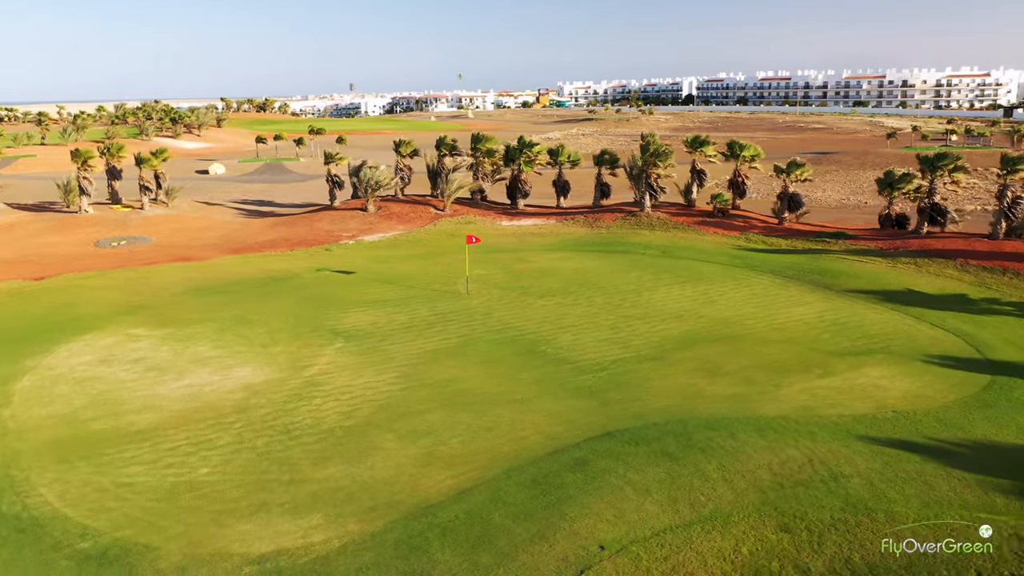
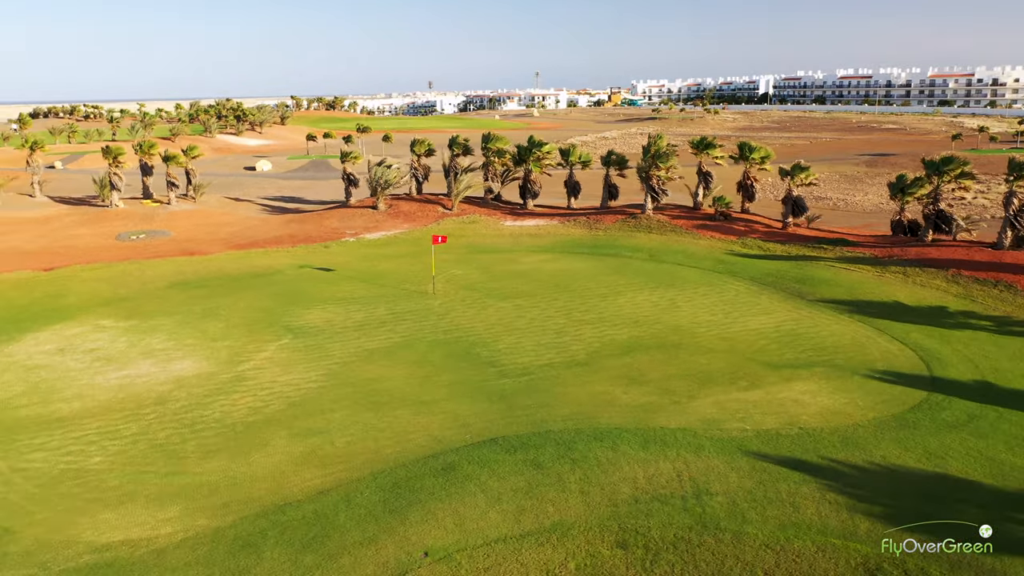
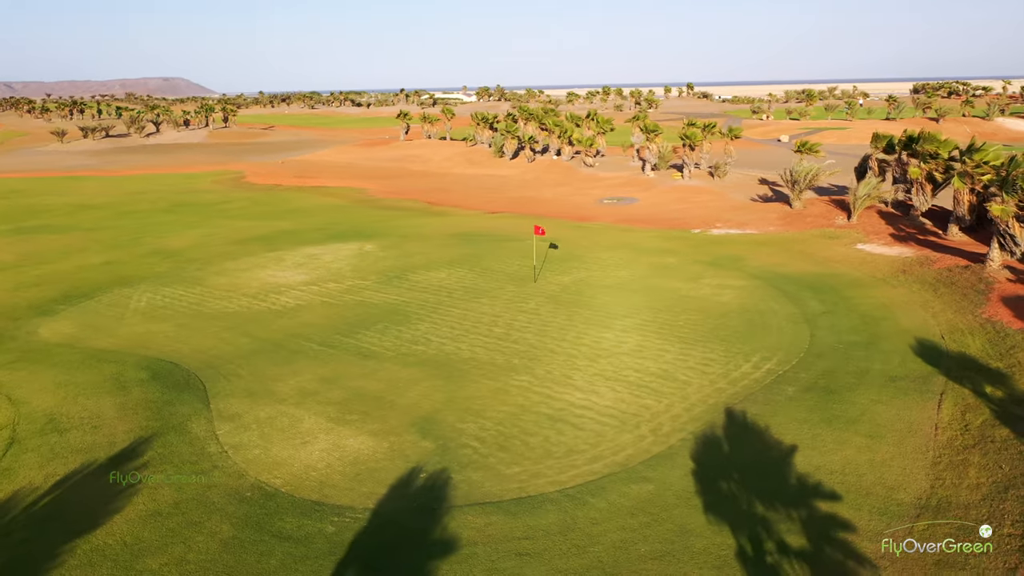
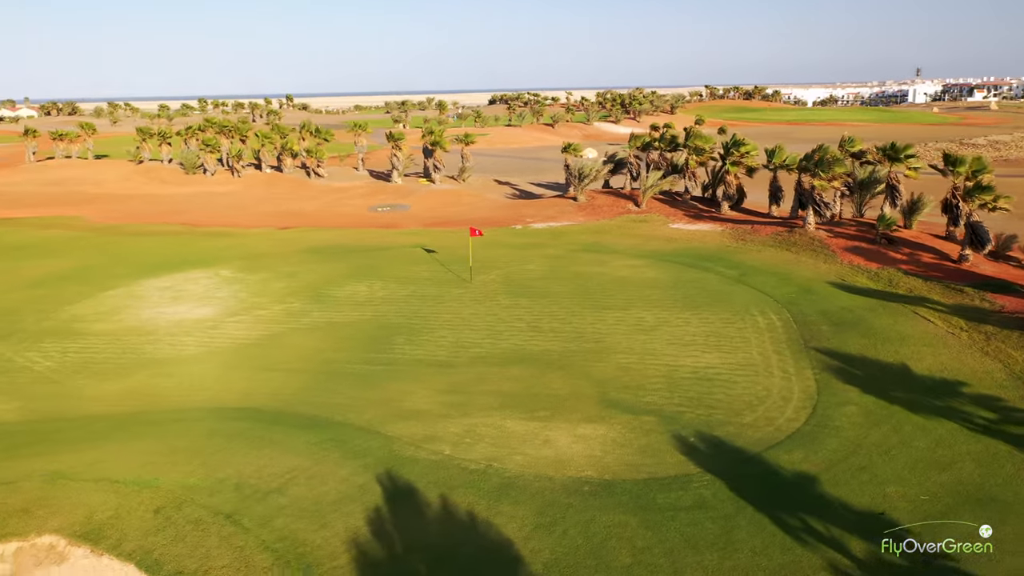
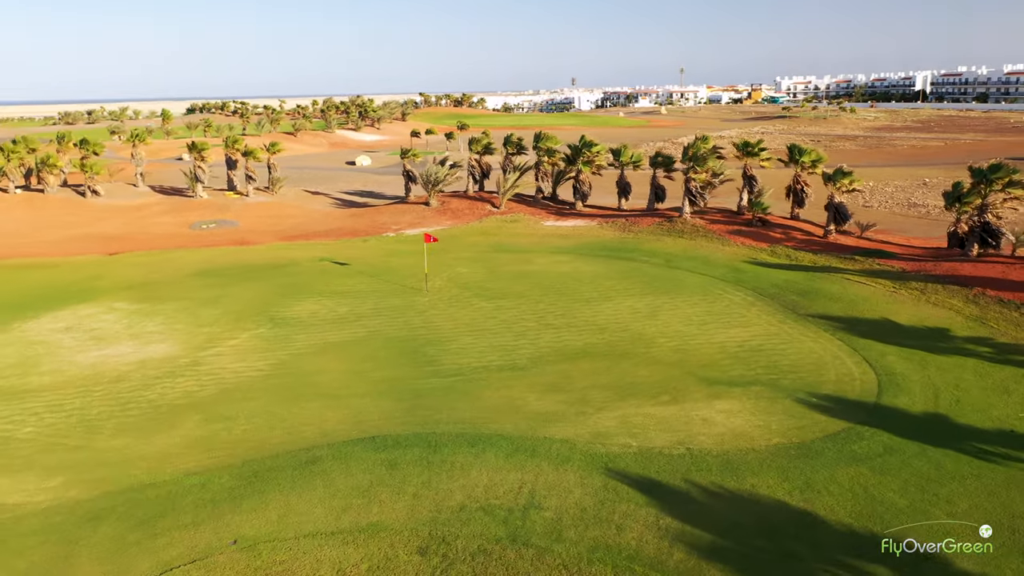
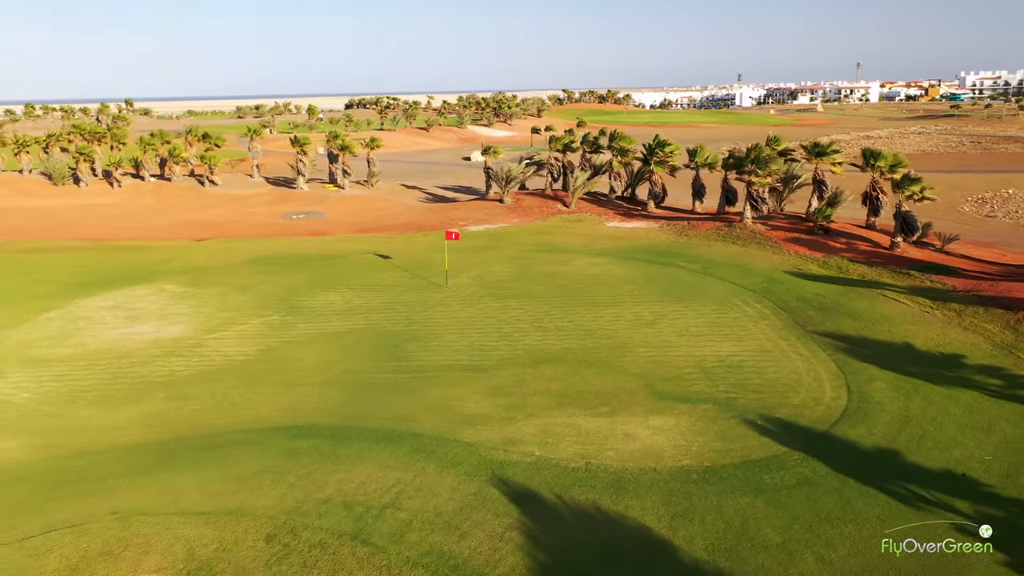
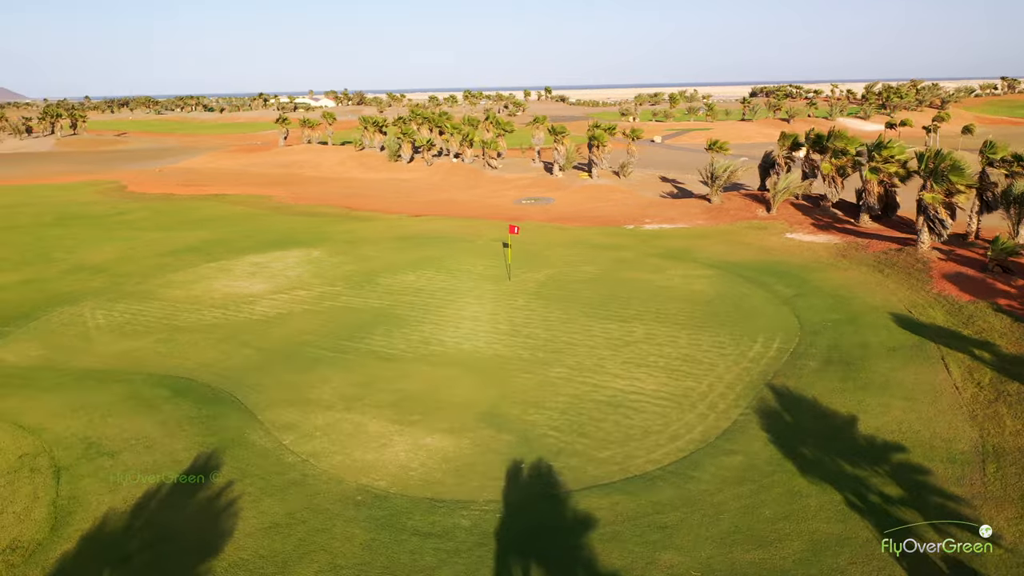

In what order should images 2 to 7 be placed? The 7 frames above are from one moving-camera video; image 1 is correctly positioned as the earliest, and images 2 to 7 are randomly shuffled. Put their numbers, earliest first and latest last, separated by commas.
2, 5, 6, 4, 7, 3
